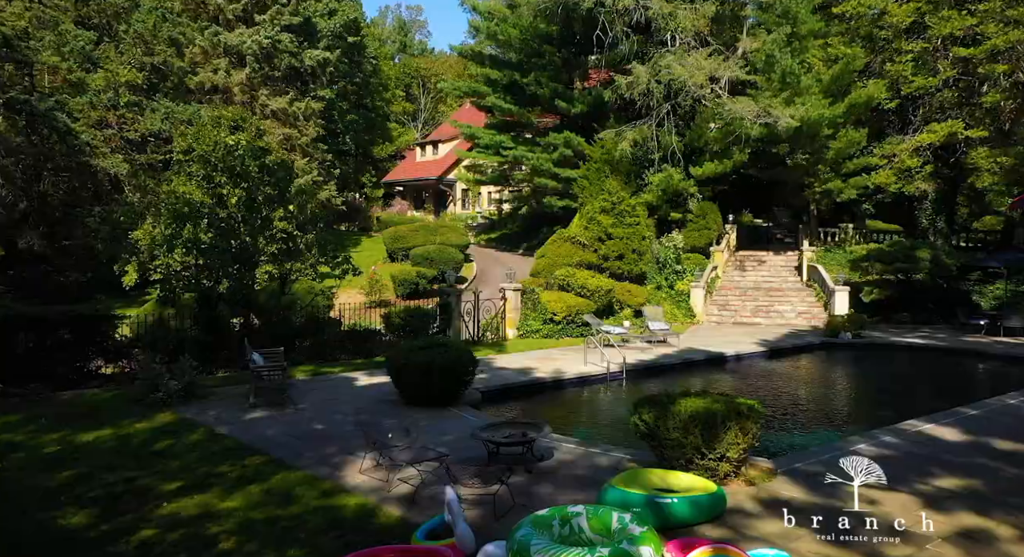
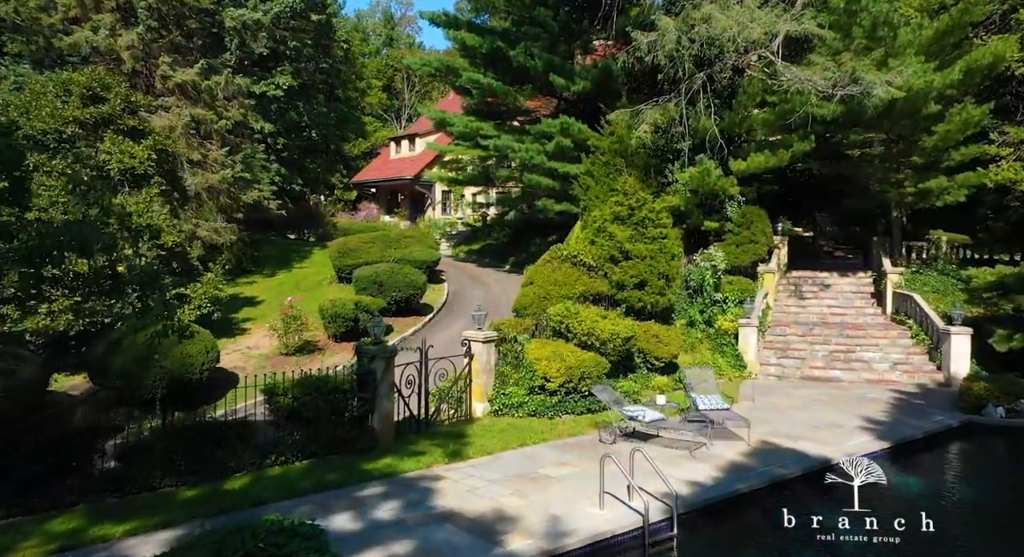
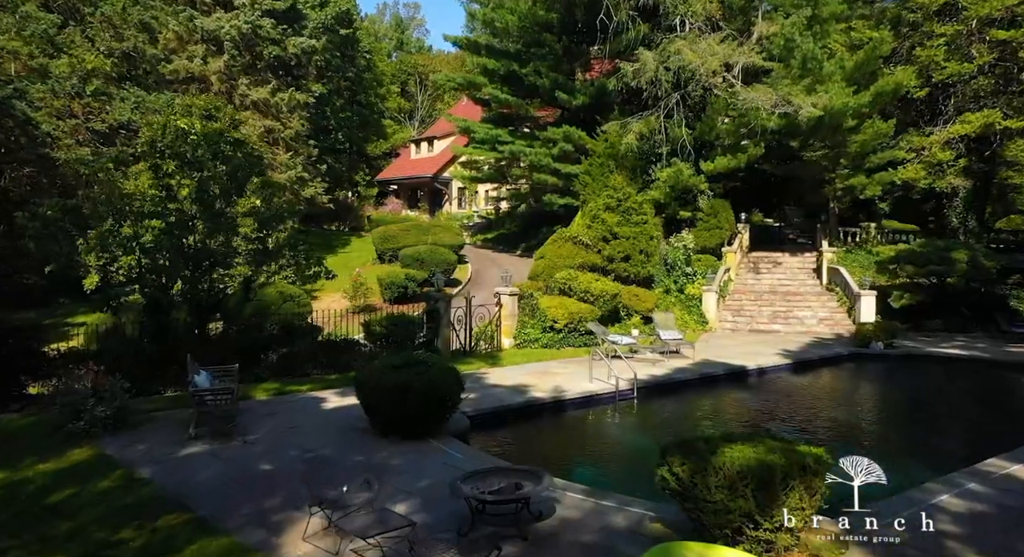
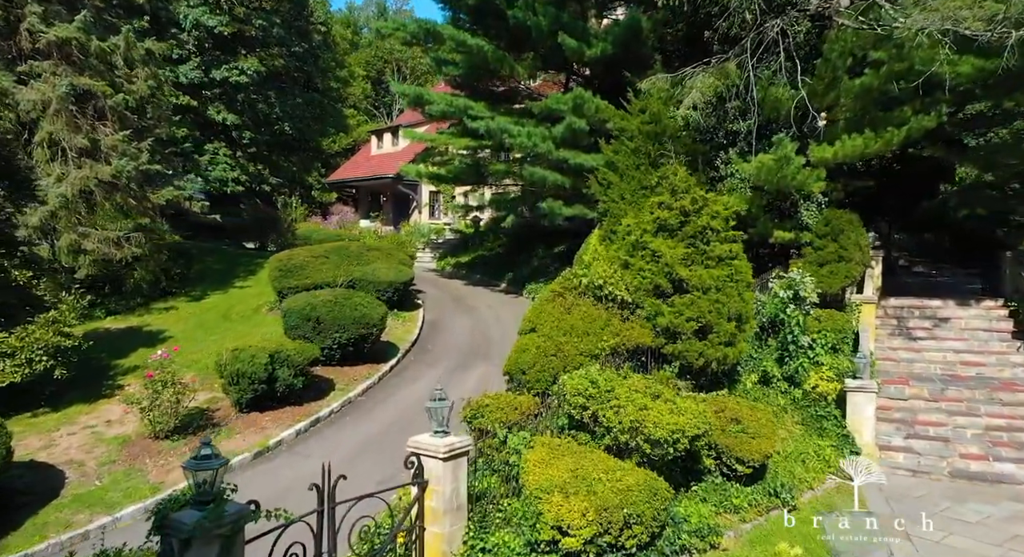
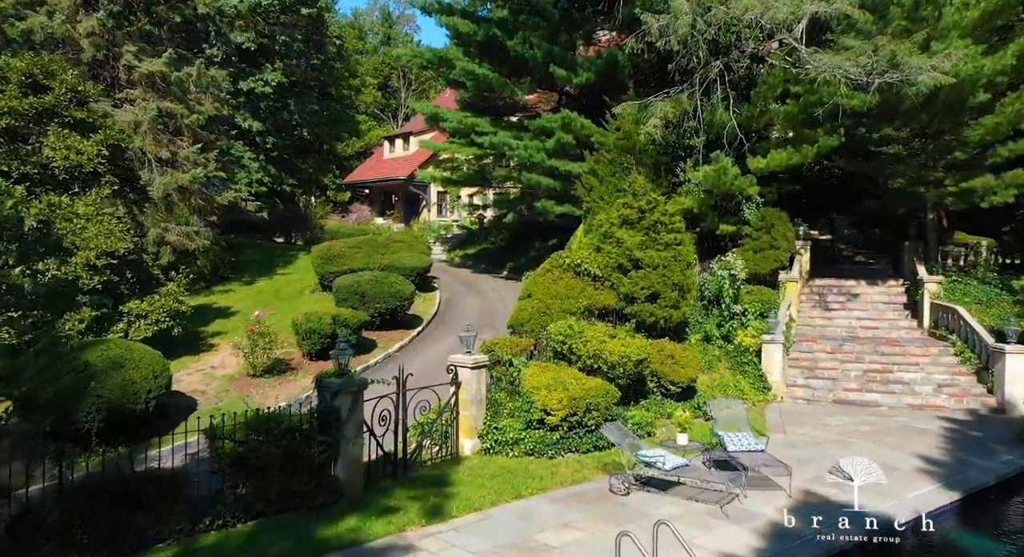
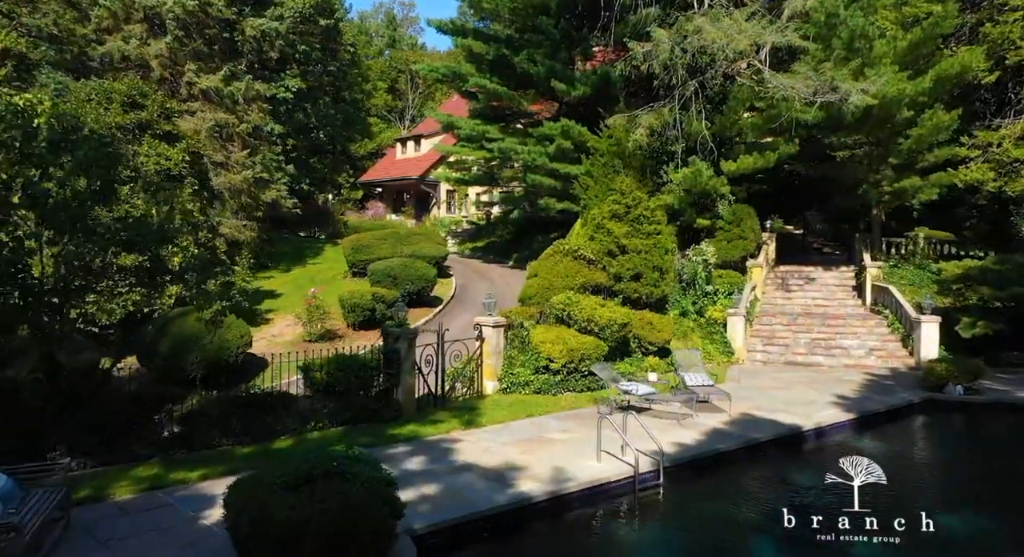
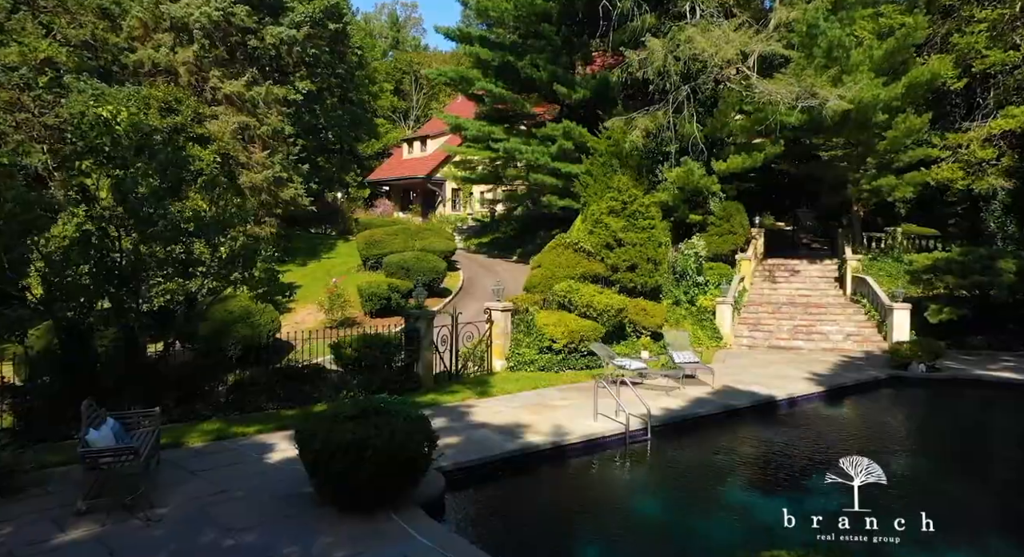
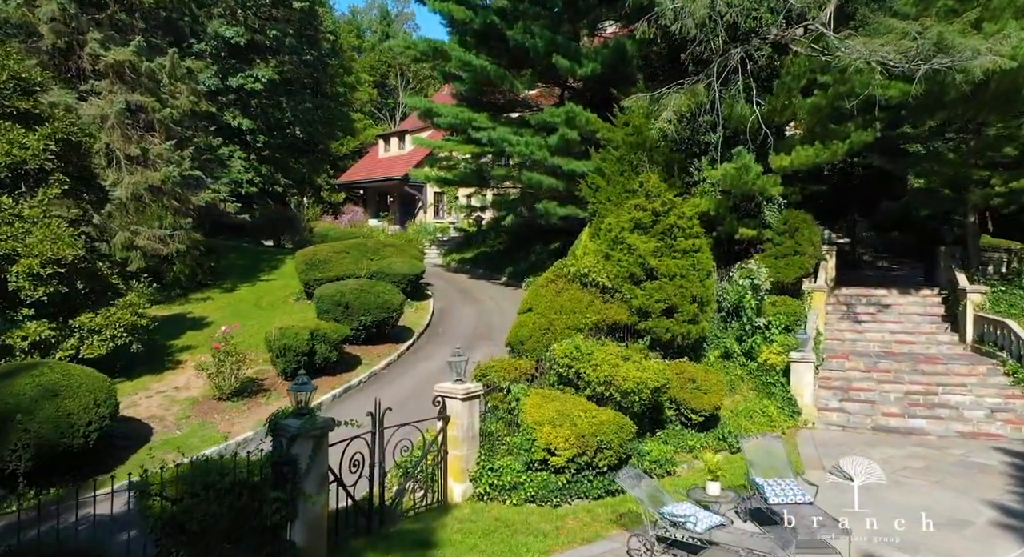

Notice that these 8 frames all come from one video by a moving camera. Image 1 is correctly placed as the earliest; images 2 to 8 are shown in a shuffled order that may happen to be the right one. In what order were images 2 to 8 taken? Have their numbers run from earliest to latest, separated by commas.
3, 7, 6, 2, 5, 8, 4
